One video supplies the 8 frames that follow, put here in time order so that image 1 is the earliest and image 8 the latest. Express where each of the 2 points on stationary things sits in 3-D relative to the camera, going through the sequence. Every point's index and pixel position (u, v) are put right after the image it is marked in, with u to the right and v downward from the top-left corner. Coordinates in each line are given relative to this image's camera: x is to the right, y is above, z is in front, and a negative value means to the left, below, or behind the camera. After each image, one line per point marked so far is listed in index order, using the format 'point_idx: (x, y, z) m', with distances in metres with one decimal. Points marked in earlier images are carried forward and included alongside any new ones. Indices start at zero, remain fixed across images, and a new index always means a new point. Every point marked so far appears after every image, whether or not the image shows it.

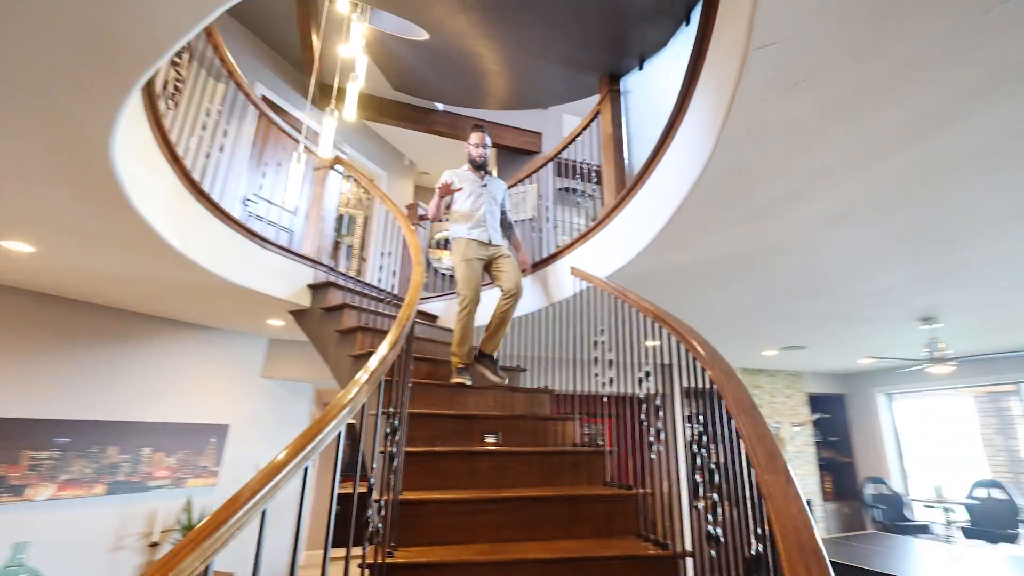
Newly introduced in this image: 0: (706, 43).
0: (+0.6, +0.7, +1.5) m
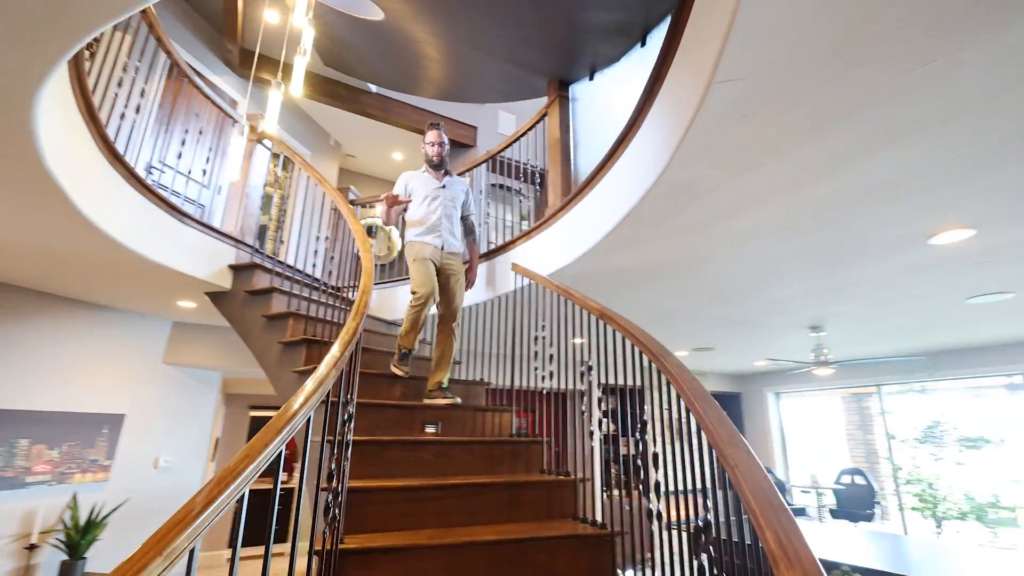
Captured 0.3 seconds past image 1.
0: (+0.5, +0.7, +1.6) m
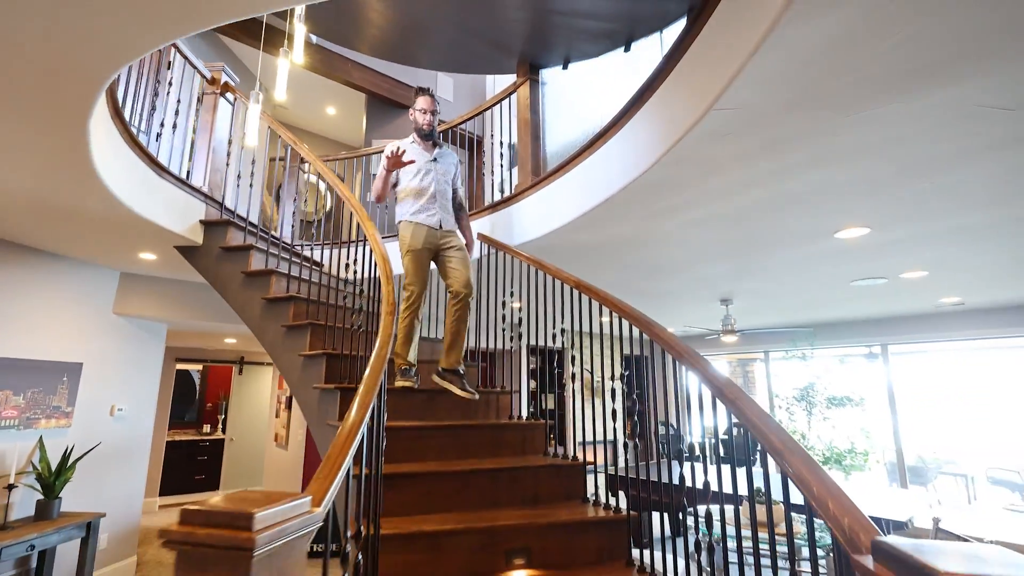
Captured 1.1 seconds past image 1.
0: (+0.5, +0.8, +1.9) m
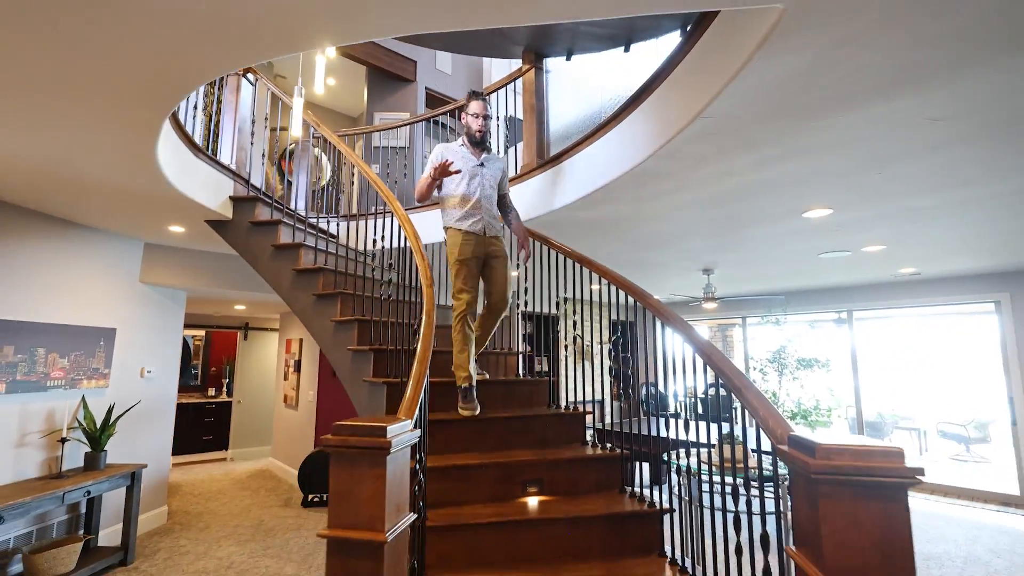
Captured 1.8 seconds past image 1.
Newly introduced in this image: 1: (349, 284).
0: (+0.6, +0.9, +2.2) m
1: (-1.0, 0.0, +3.1) m
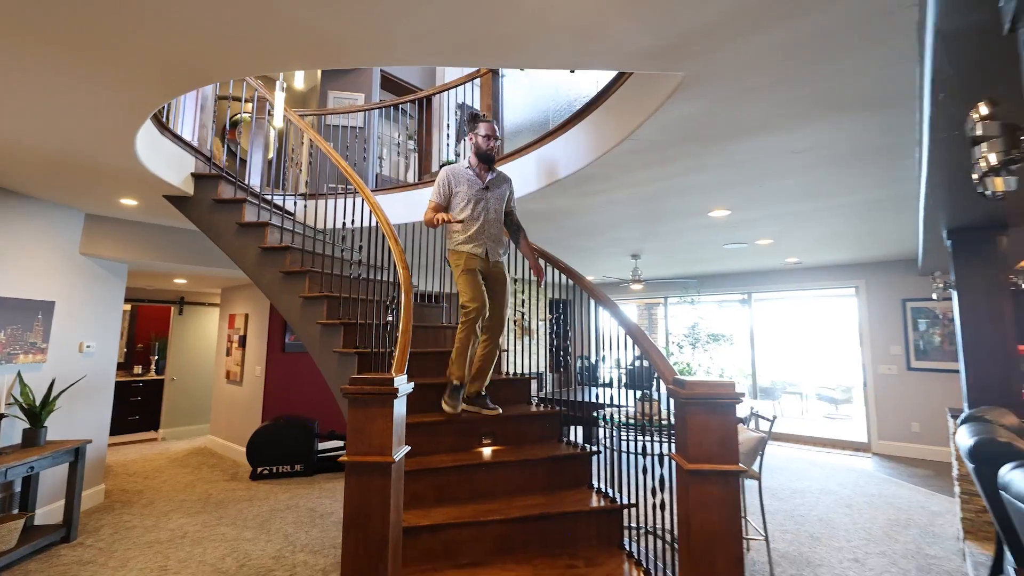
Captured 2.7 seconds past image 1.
0: (+0.4, +1.0, +2.6) m
1: (-1.4, +0.2, +3.3) m
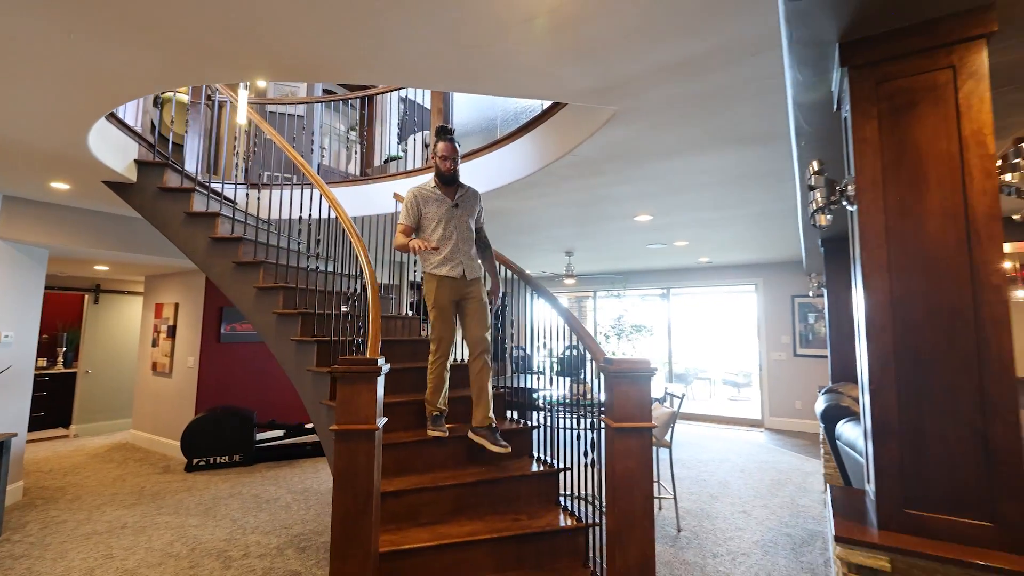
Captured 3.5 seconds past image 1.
0: (+0.1, +1.0, +2.9) m
1: (-1.7, +0.2, +3.4) m
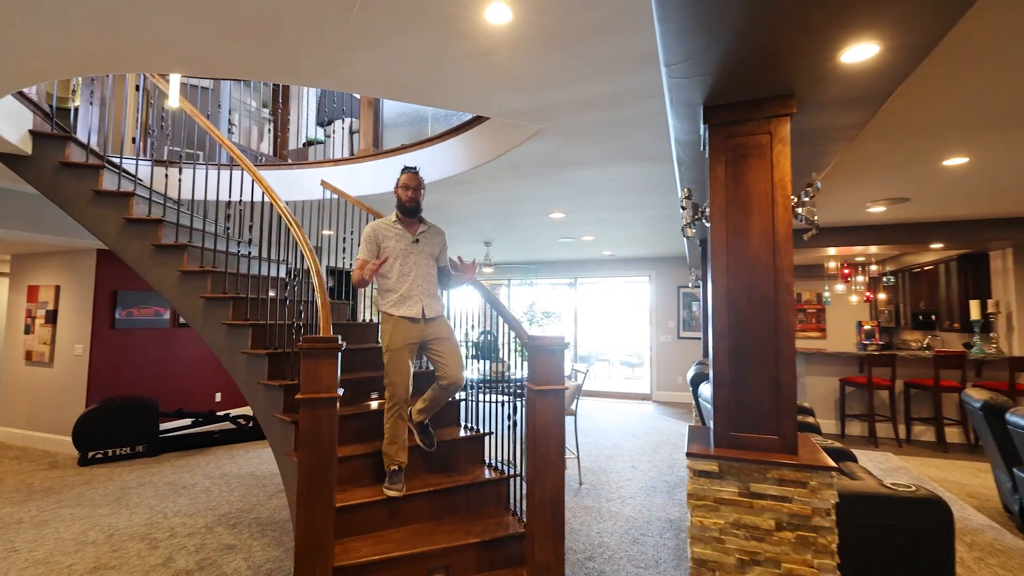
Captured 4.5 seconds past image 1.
0: (-0.3, +1.1, +3.3) m
1: (-2.3, +0.4, +3.4) m
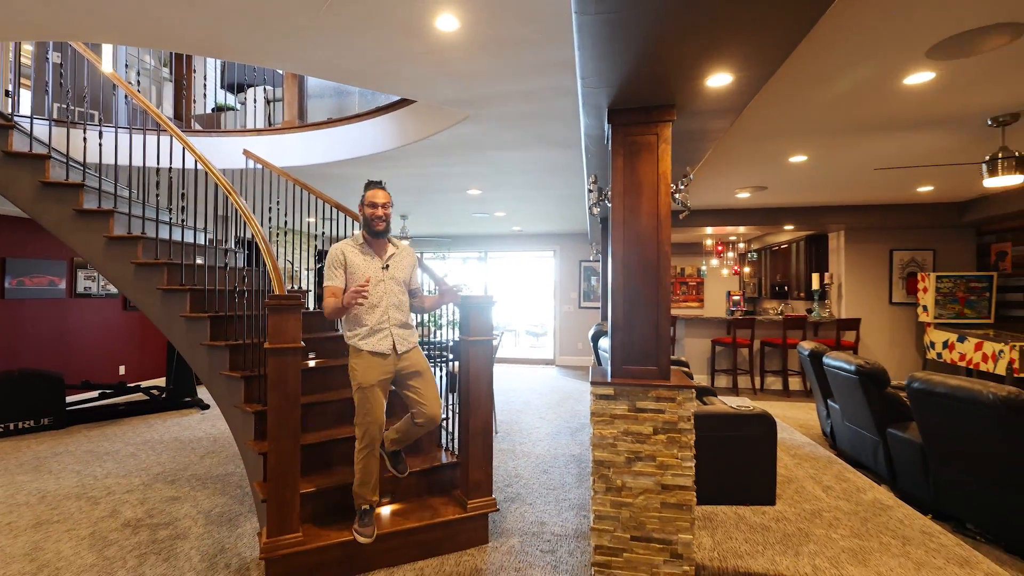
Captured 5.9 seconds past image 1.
0: (-0.8, +1.3, +3.5) m
1: (-2.8, +0.6, +3.4) m
